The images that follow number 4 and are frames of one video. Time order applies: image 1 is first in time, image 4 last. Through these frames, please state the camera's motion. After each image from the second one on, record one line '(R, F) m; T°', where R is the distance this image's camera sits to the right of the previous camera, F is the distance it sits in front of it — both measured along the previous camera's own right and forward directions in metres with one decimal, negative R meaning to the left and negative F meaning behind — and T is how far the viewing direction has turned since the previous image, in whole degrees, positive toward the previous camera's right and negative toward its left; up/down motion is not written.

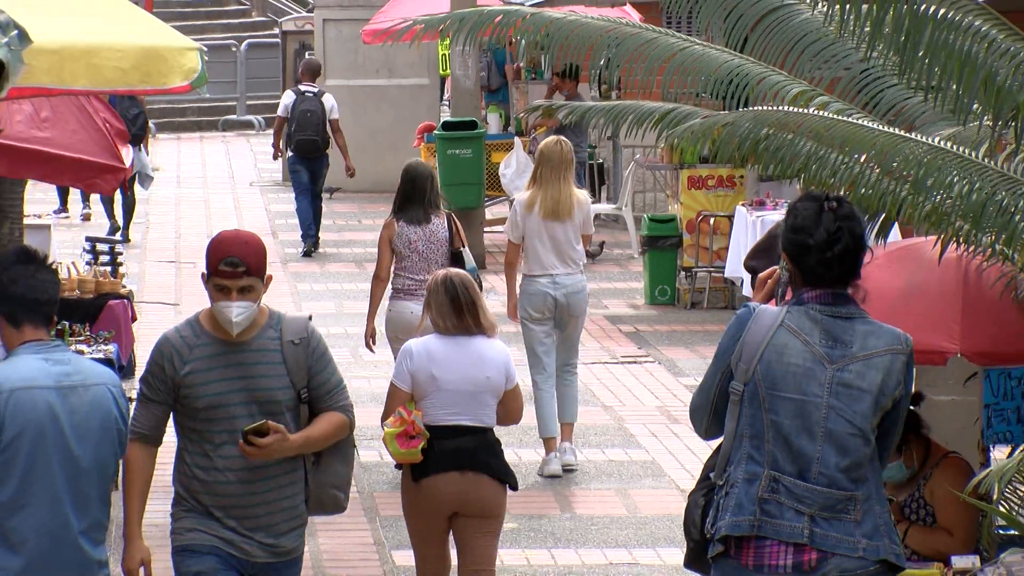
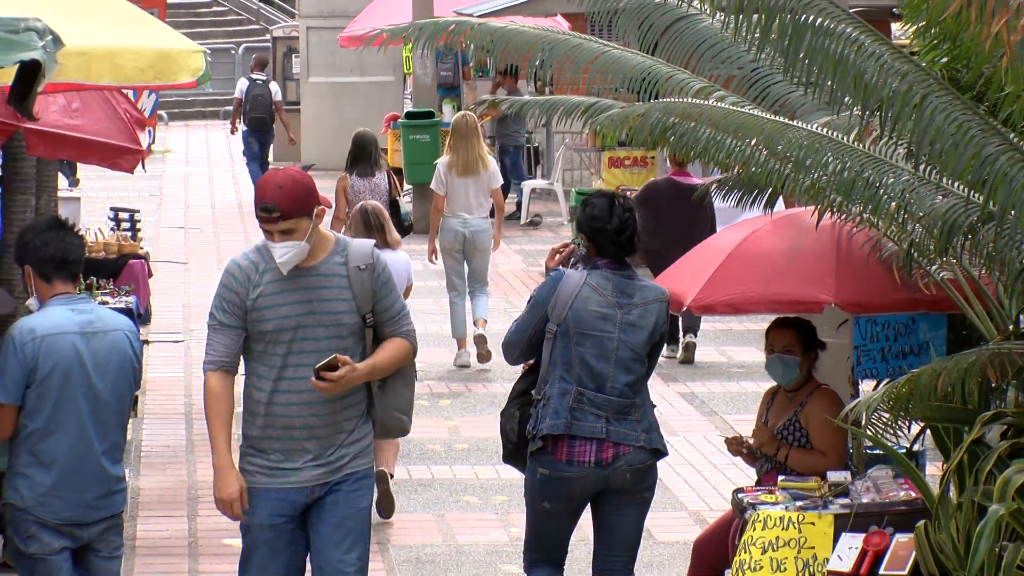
(+0.1, -0.8) m; +1°
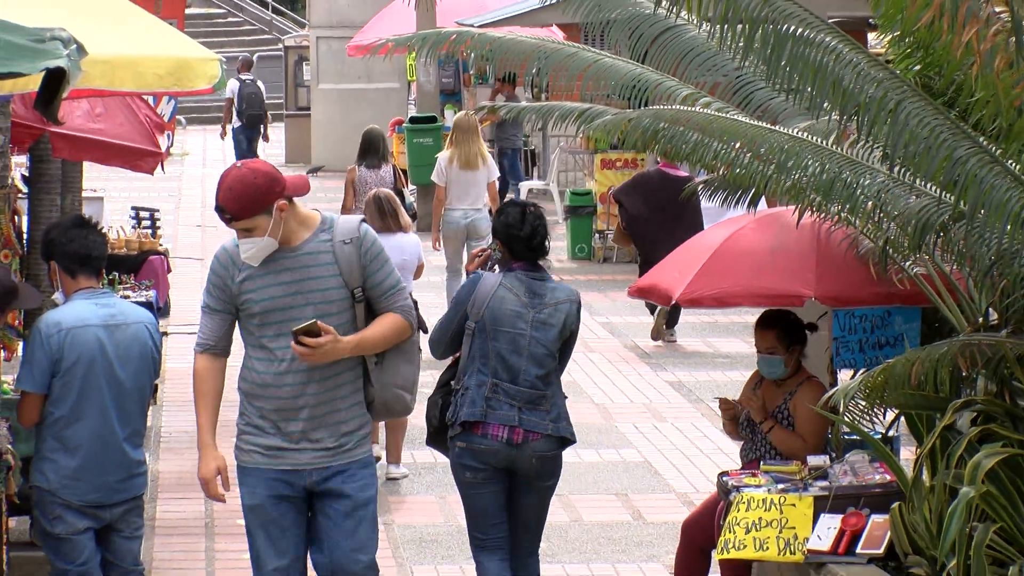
(0.0, -0.3) m; 0°
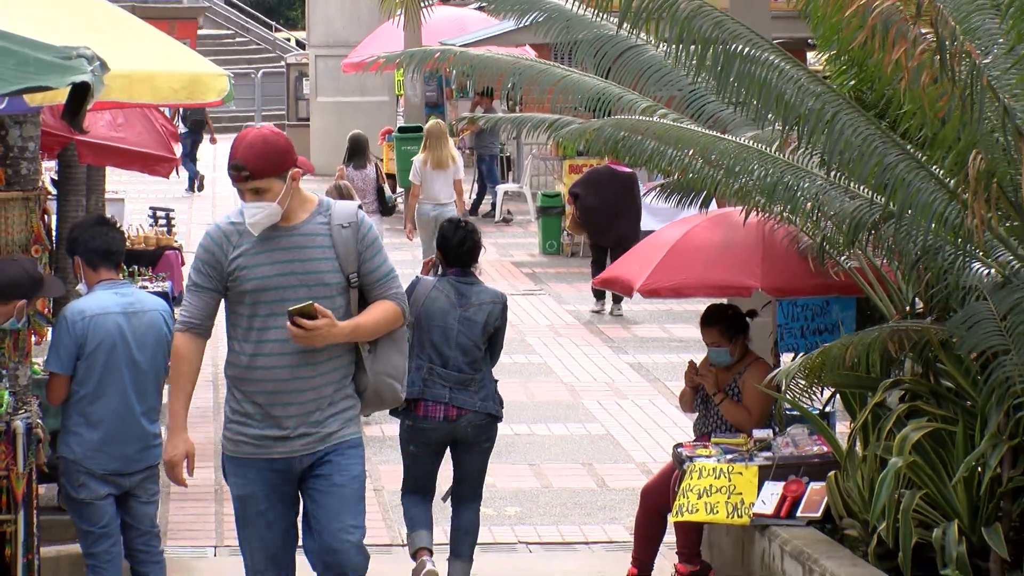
(0.0, -0.6) m; +1°
